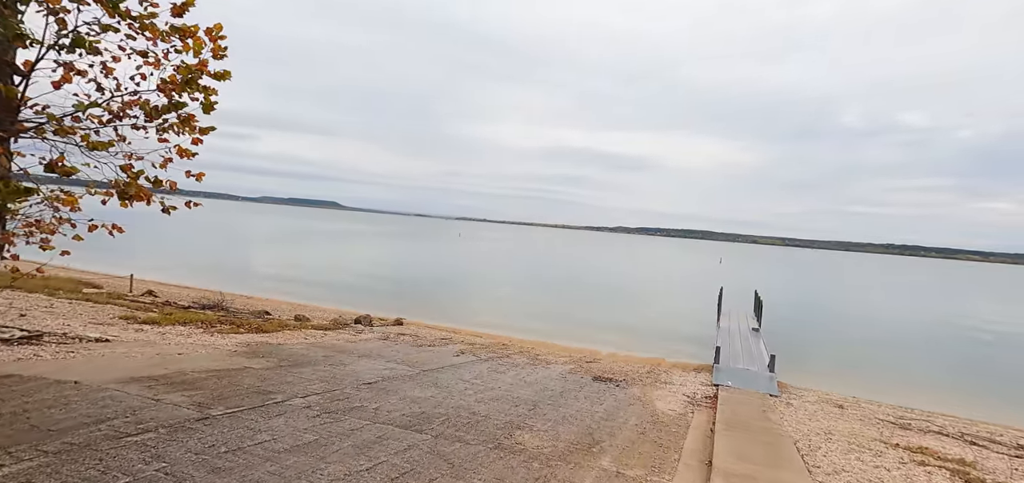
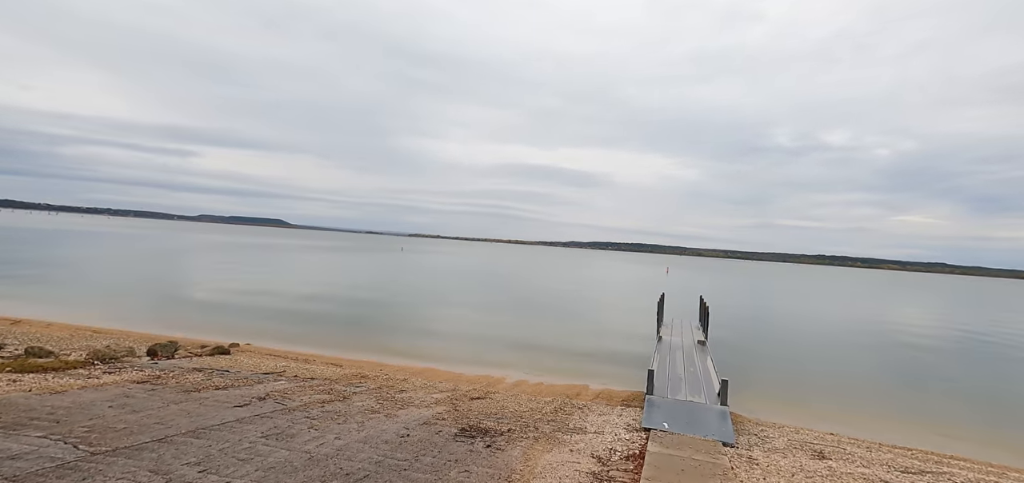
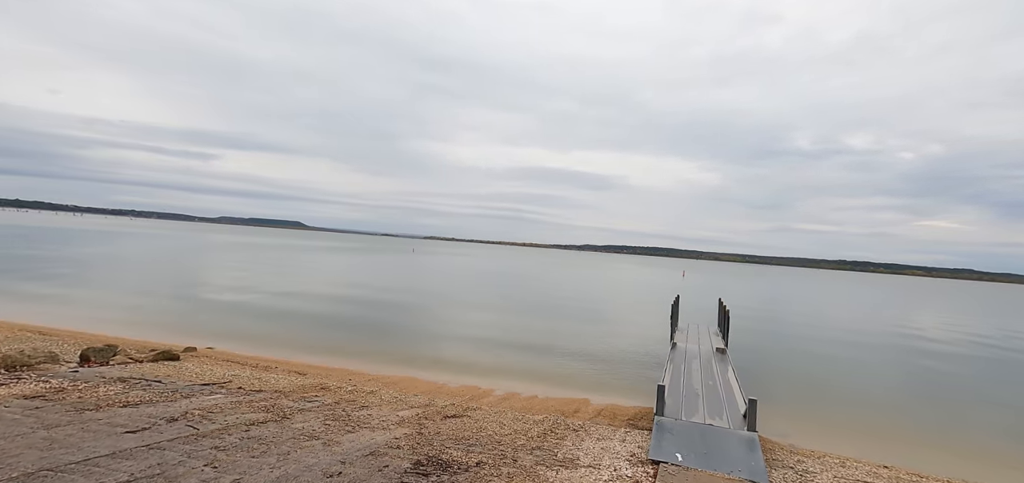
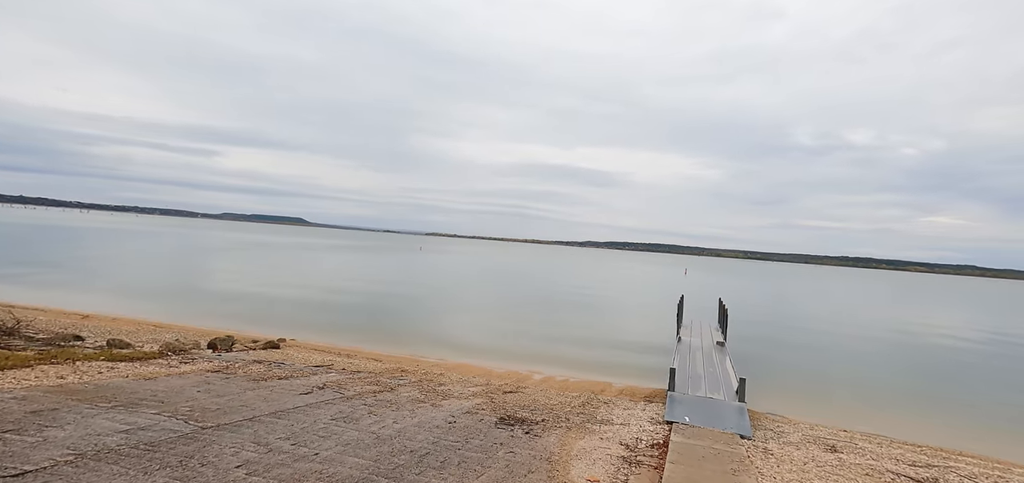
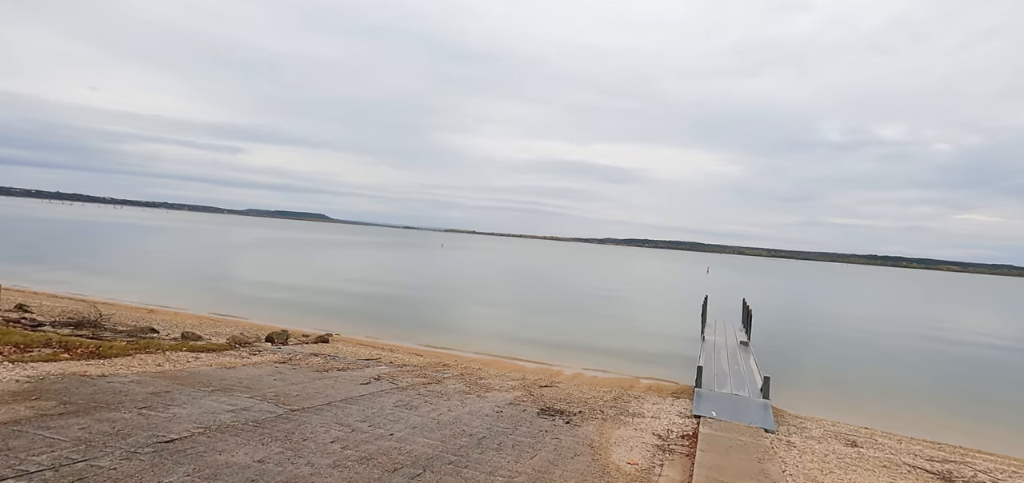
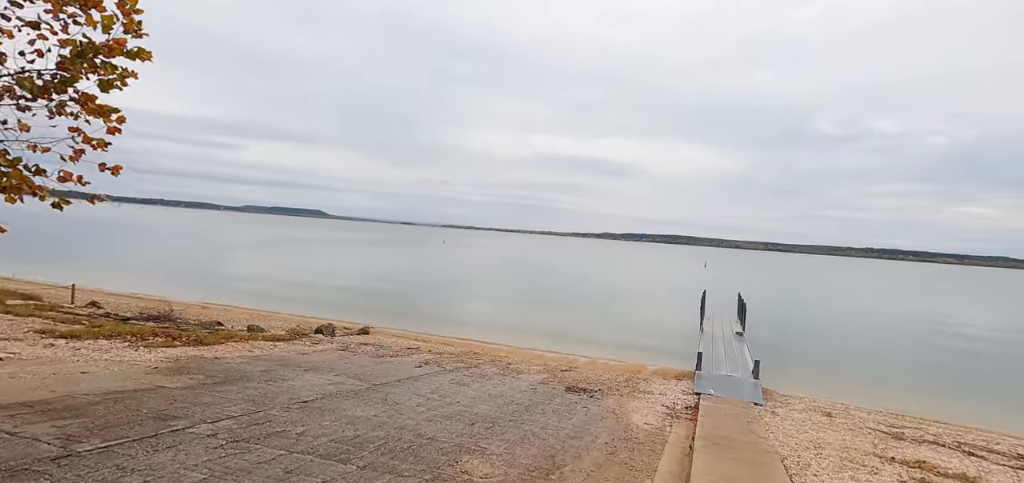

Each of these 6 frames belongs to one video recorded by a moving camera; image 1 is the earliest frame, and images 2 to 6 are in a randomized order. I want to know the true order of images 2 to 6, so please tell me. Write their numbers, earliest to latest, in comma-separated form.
6, 5, 4, 2, 3
